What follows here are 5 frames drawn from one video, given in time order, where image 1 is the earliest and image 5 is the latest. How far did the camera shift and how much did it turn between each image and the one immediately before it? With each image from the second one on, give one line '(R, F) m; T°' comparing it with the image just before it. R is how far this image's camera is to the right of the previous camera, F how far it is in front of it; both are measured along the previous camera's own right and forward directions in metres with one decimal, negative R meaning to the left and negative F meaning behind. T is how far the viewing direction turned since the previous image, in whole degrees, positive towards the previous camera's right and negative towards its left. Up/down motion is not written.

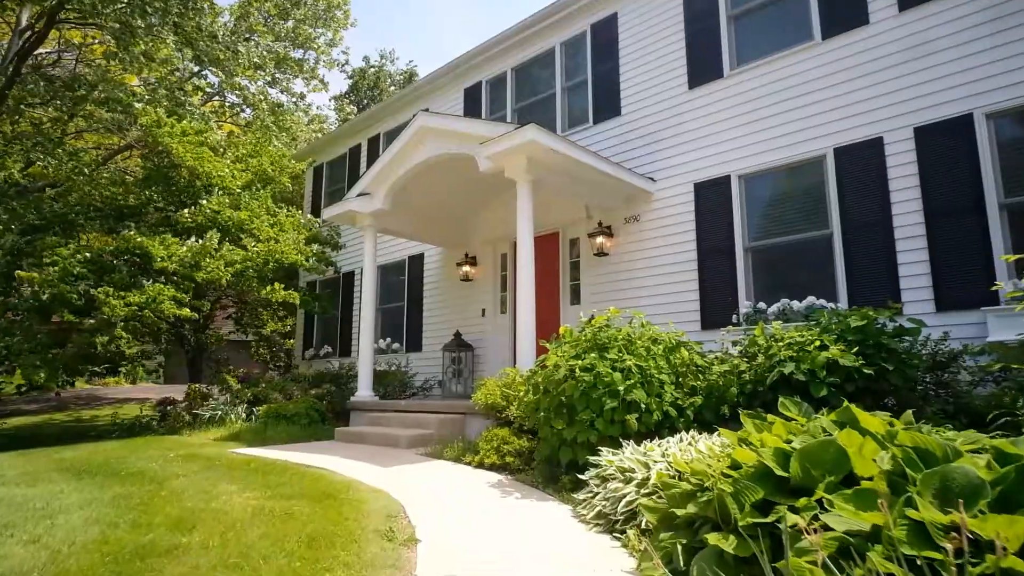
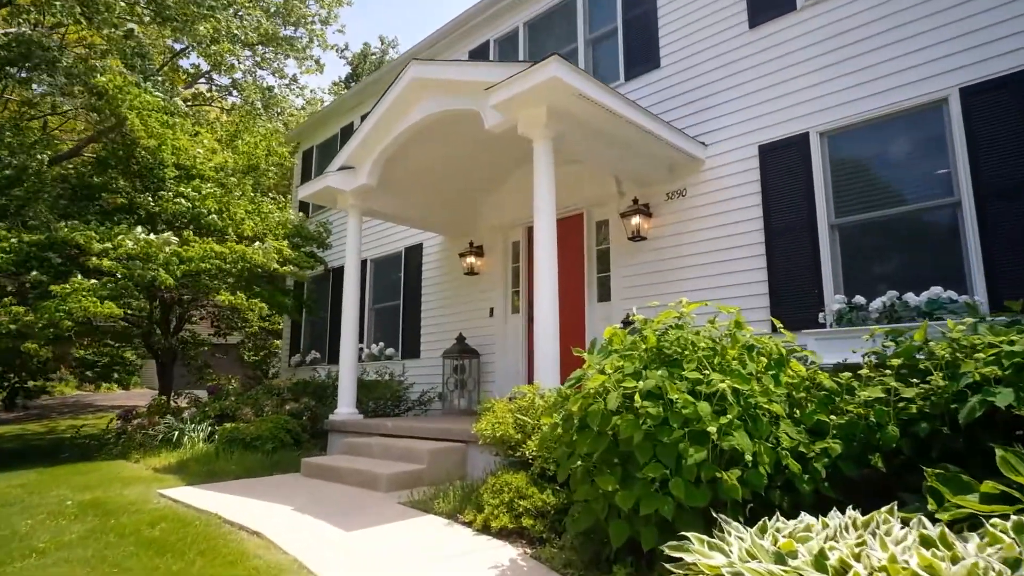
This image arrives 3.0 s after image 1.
(0.0, +1.4) m; -1°
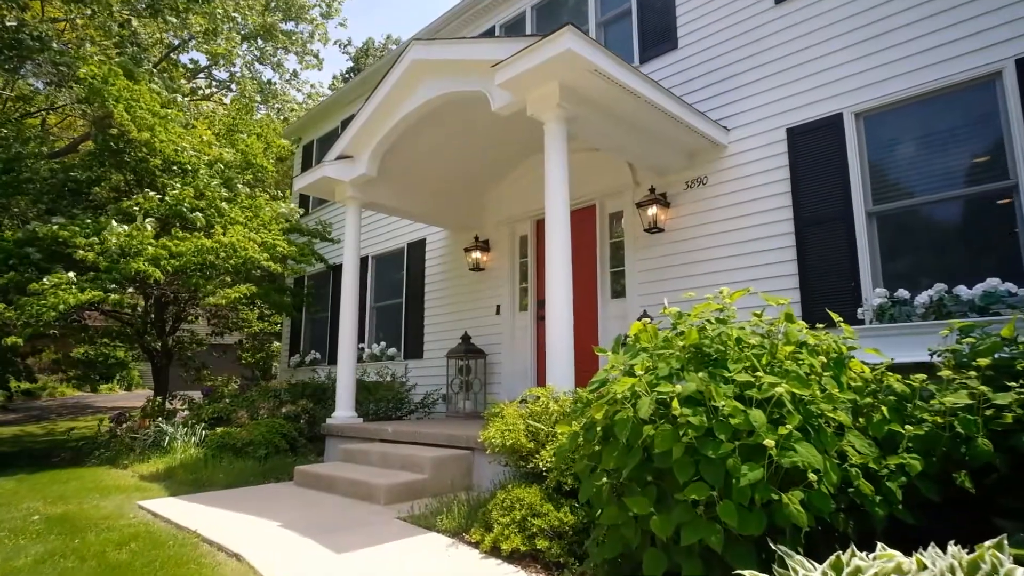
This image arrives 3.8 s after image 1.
(0.0, +0.4) m; 0°
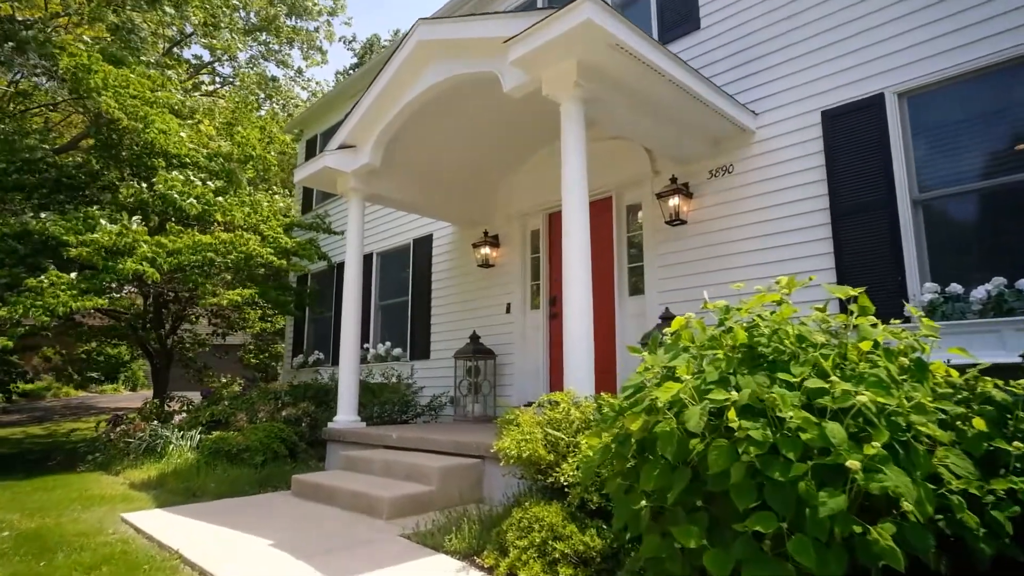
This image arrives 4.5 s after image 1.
(0.0, +0.3) m; -1°
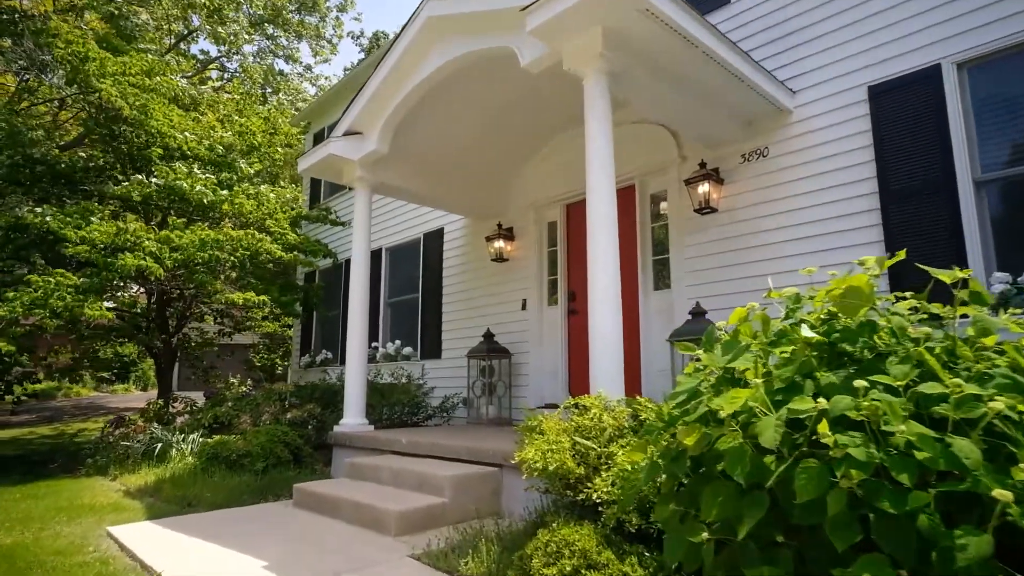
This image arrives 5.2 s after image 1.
(-0.1, +0.4) m; -1°
